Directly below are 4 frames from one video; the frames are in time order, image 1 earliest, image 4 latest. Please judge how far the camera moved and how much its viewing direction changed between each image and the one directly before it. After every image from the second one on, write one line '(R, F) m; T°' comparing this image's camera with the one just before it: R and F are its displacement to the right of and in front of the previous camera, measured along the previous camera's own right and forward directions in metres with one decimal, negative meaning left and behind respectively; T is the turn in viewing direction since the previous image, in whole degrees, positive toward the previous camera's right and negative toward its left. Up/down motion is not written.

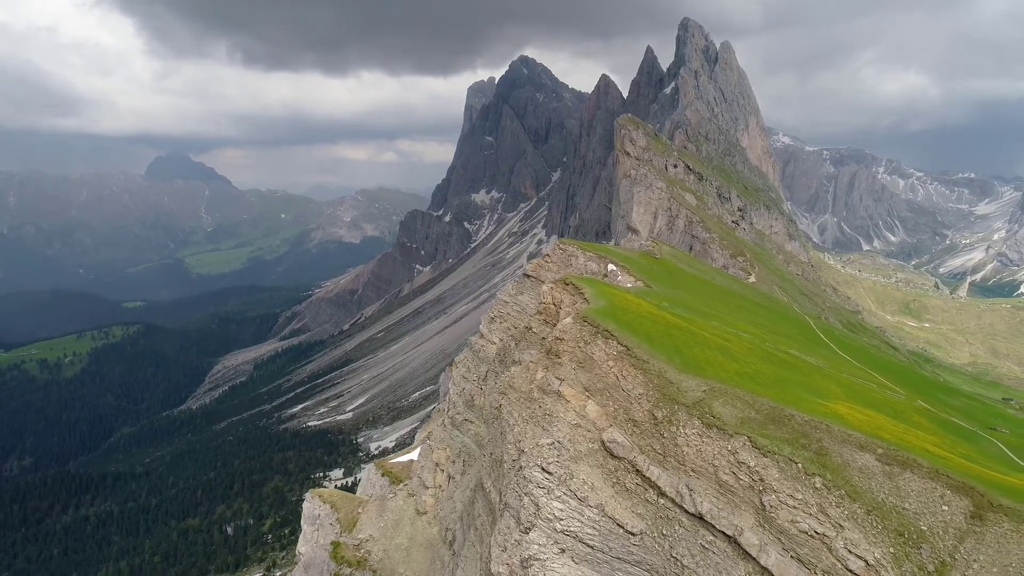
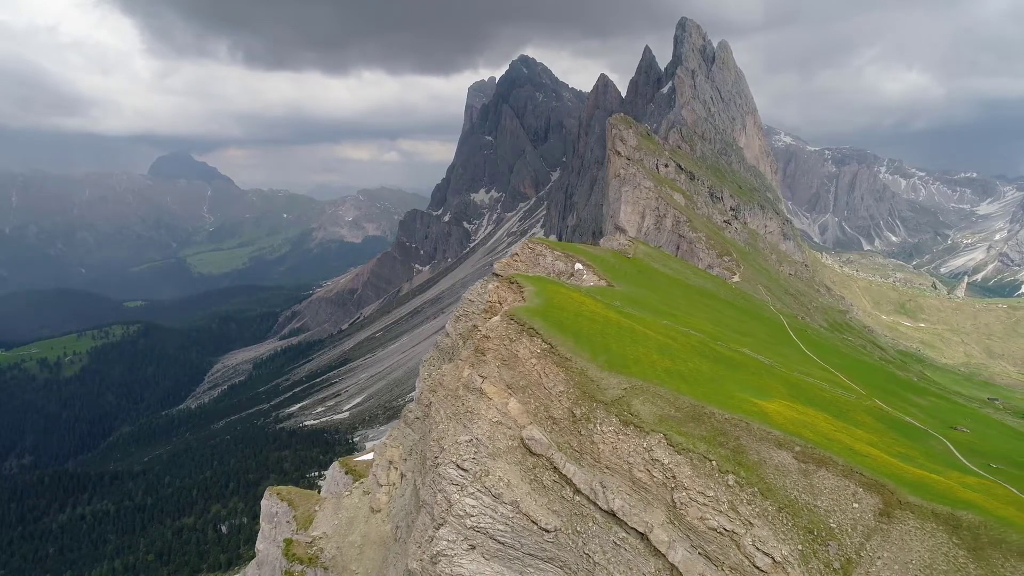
(+10.0, -0.3) m; 0°
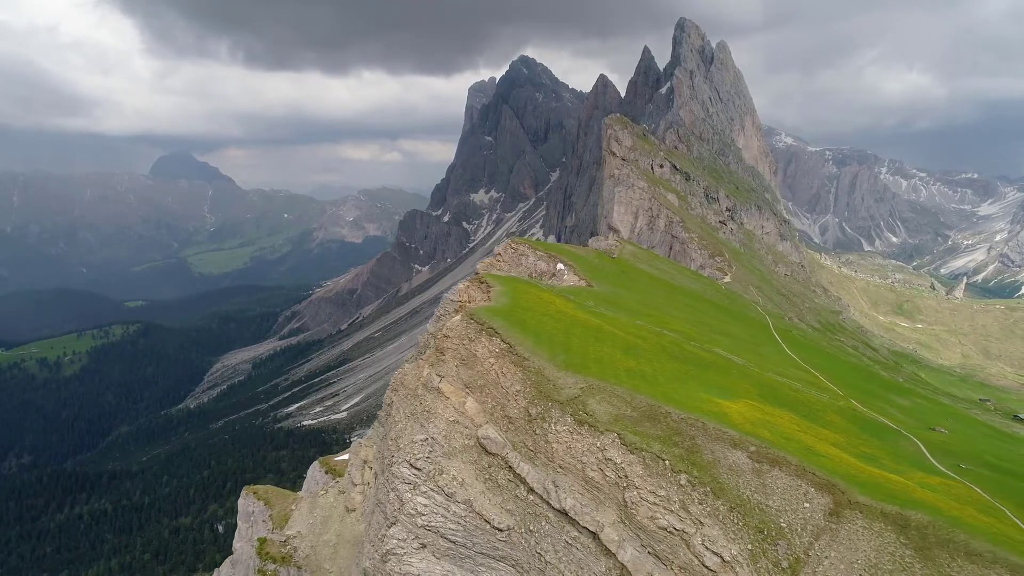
(+5.5, -0.2) m; 0°
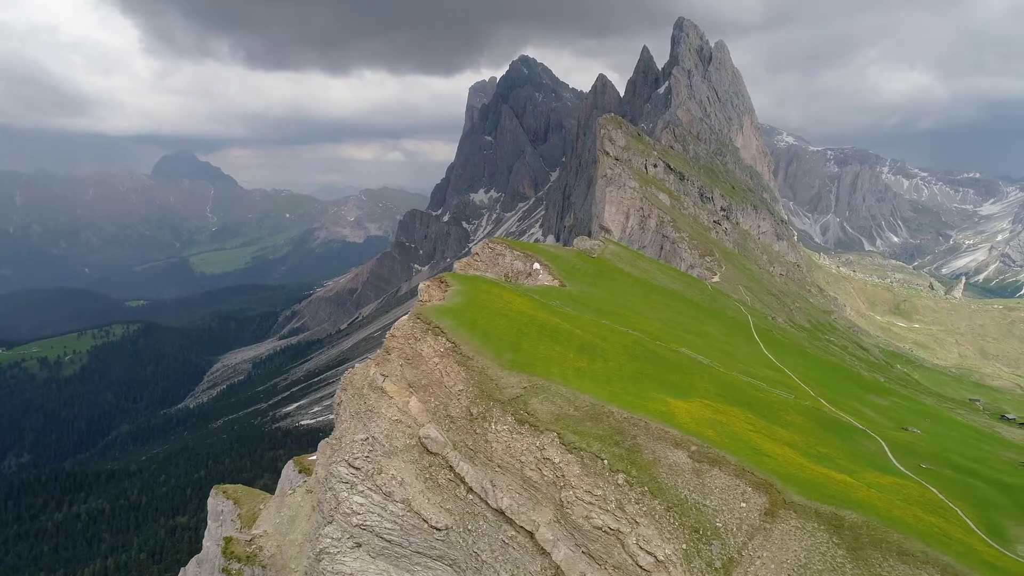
(+7.3, +0.1) m; 0°
